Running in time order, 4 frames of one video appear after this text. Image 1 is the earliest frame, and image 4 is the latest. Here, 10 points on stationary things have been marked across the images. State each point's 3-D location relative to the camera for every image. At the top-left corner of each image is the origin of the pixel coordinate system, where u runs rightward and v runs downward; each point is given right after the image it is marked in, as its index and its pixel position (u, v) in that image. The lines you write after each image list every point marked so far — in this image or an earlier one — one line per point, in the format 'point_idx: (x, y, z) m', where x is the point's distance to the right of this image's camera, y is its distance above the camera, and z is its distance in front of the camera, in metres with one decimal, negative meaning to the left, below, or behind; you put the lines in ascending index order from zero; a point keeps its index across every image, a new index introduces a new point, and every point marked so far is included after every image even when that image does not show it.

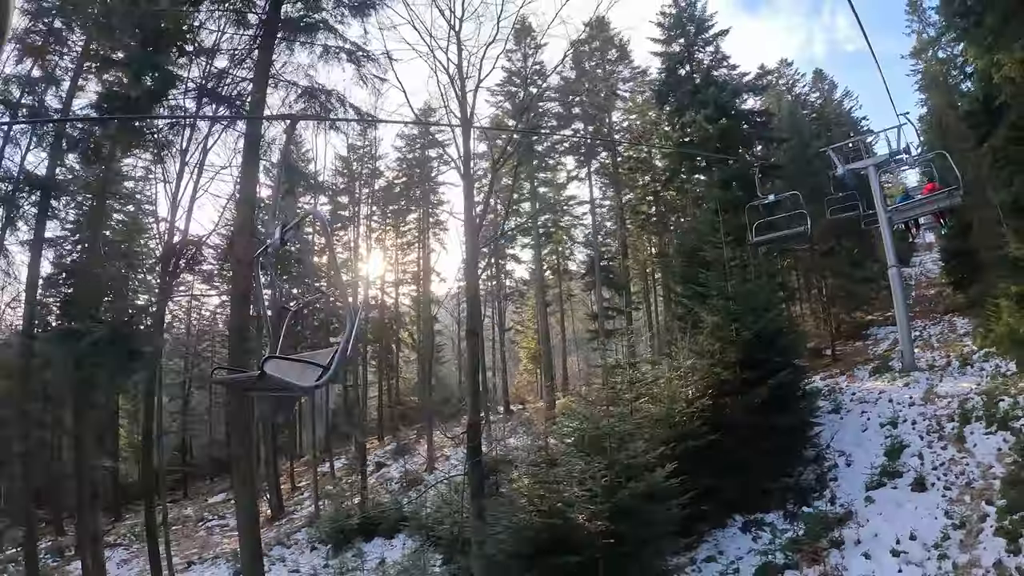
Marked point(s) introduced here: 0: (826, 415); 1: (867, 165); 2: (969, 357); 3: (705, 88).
0: (+5.2, -2.1, +11.0) m
1: (+8.1, +2.8, +15.0) m
2: (+8.7, -1.3, +12.6) m
3: (+4.3, +4.6, +15.1) m
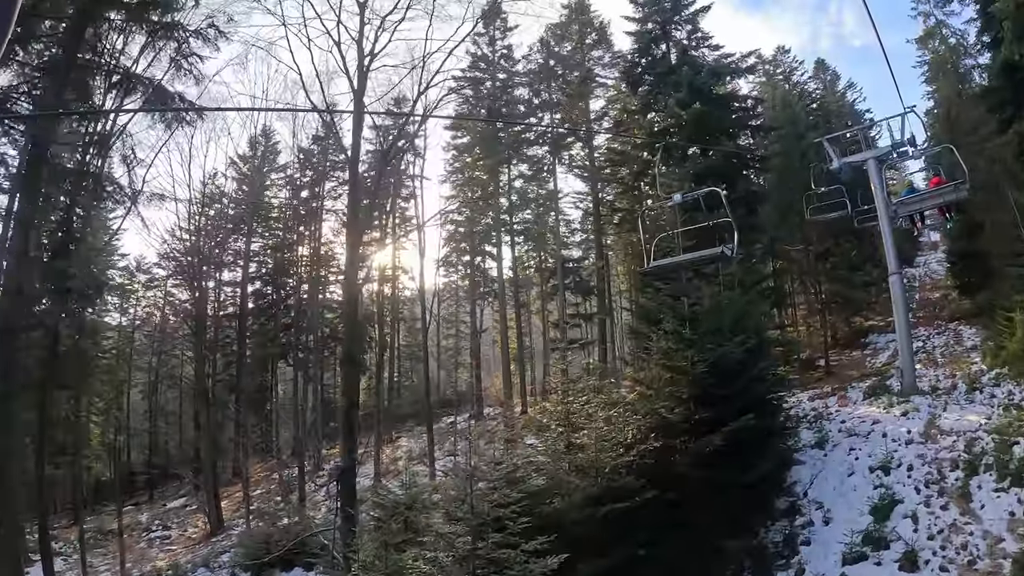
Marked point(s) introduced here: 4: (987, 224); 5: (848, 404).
0: (+4.2, -2.3, +9.4) m
1: (+7.2, +2.6, +13.3) m
2: (+7.7, -1.5, +10.9) m
3: (+3.3, +4.5, +13.5) m
4: (+10.8, +1.5, +15.0) m
5: (+5.9, -2.0, +11.5) m
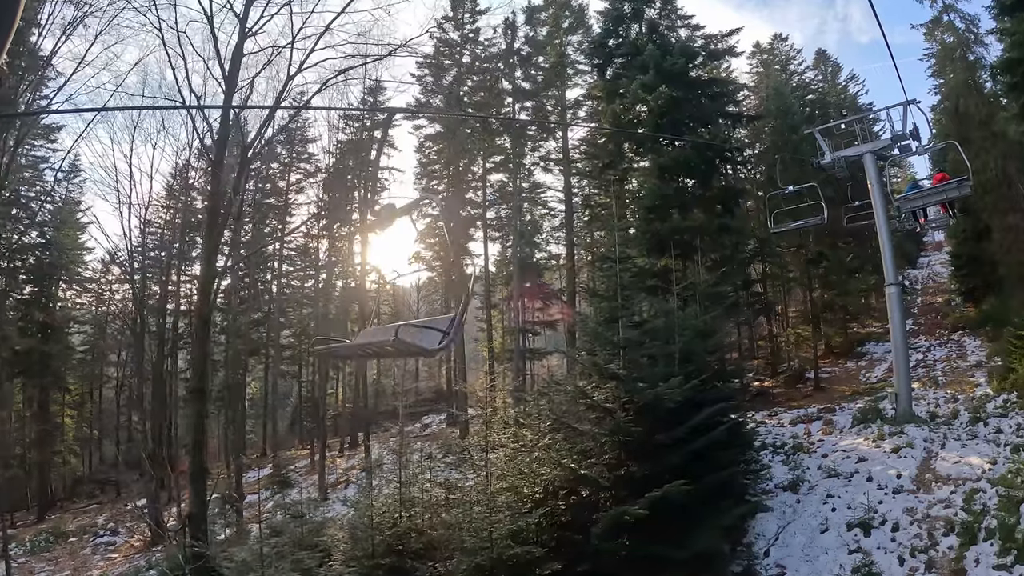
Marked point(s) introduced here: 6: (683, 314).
0: (+3.2, -2.5, +8.0) m
1: (+6.3, +2.4, +11.9) m
2: (+6.8, -1.7, +9.5) m
3: (+2.5, +4.3, +12.0) m
4: (+9.9, +1.2, +13.6) m
5: (+4.9, -2.2, +10.2) m
6: (+1.9, -0.3, +7.3) m
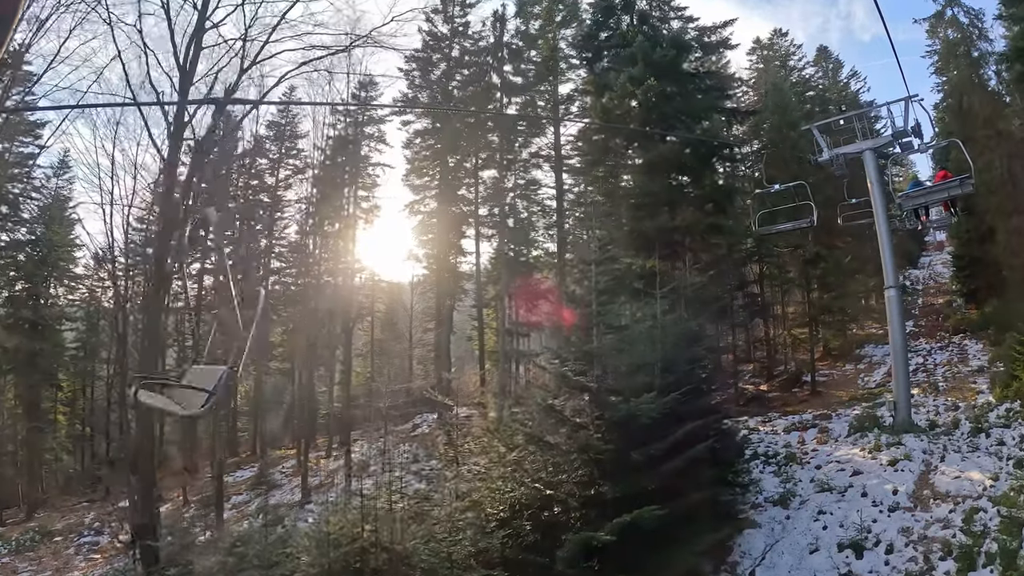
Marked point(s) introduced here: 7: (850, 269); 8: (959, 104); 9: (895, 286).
0: (+2.9, -2.5, +7.6) m
1: (+6.0, +2.4, +11.5) m
2: (+6.5, -1.8, +9.1) m
3: (+2.3, +4.3, +11.6) m
4: (+9.7, +1.2, +13.1) m
5: (+4.7, -2.3, +9.7) m
6: (+1.6, -0.3, +6.9) m
7: (+8.6, +0.5, +16.8) m
8: (+10.6, +4.4, +15.7) m
9: (+6.3, 0.0, +10.9) m
